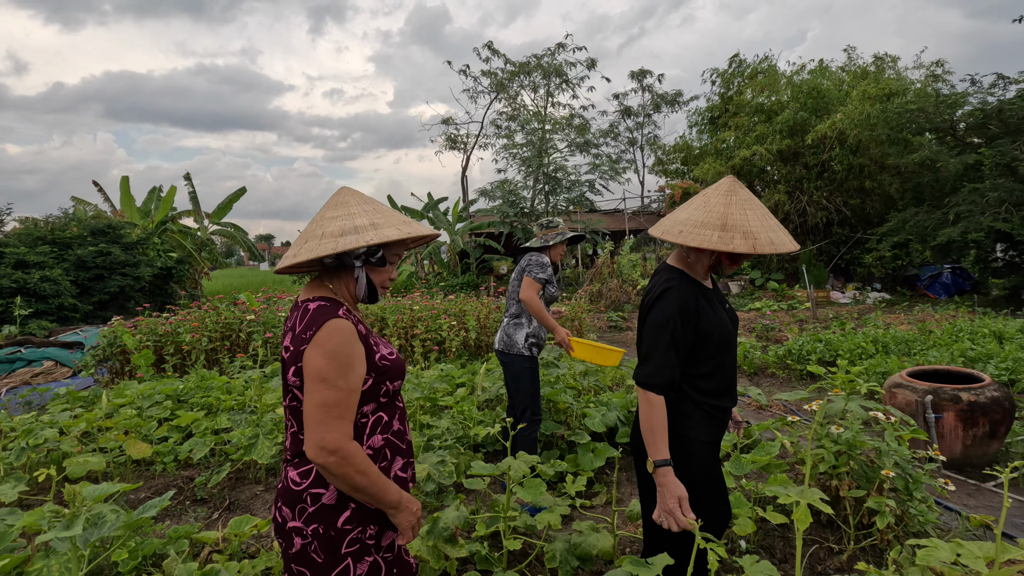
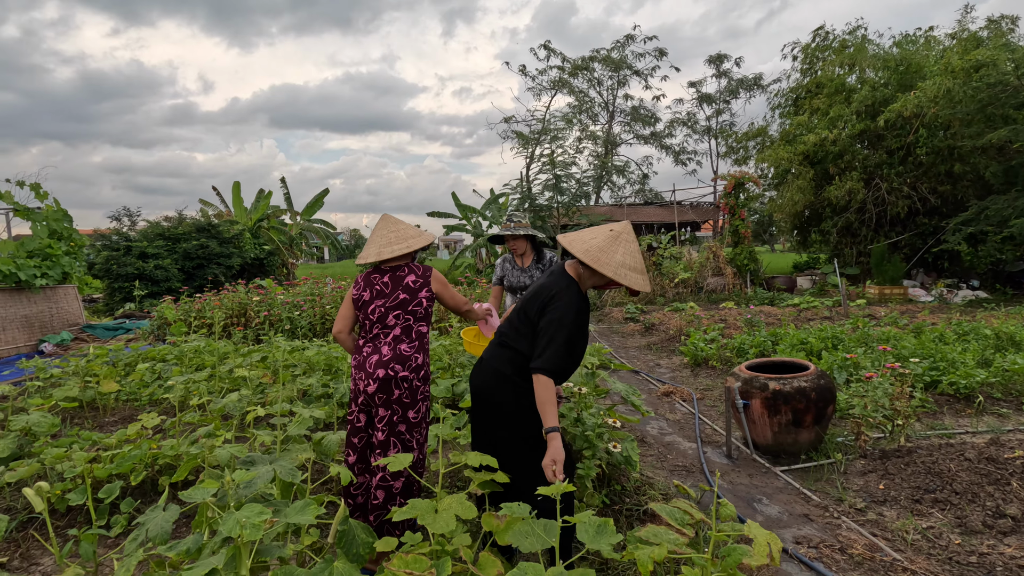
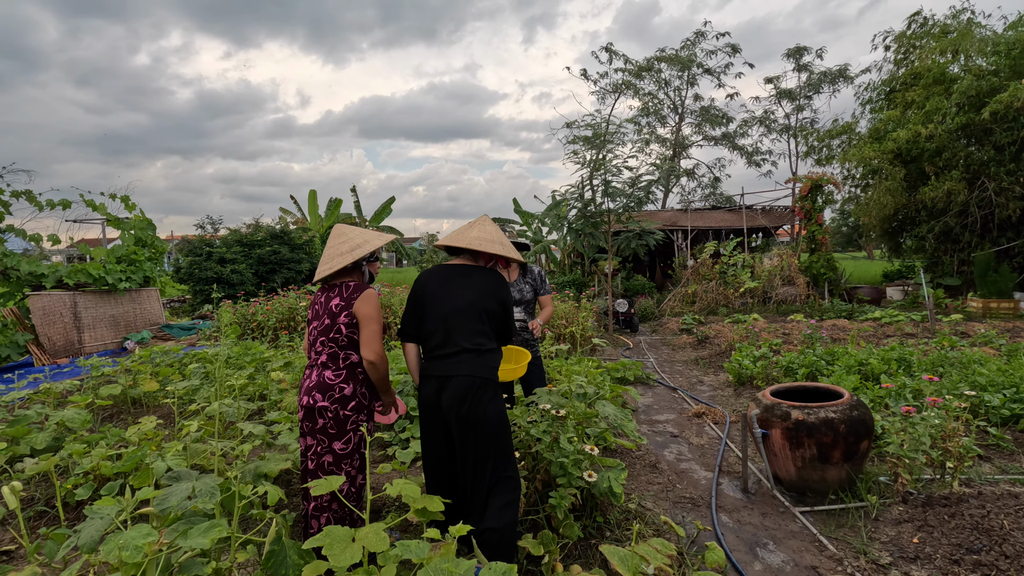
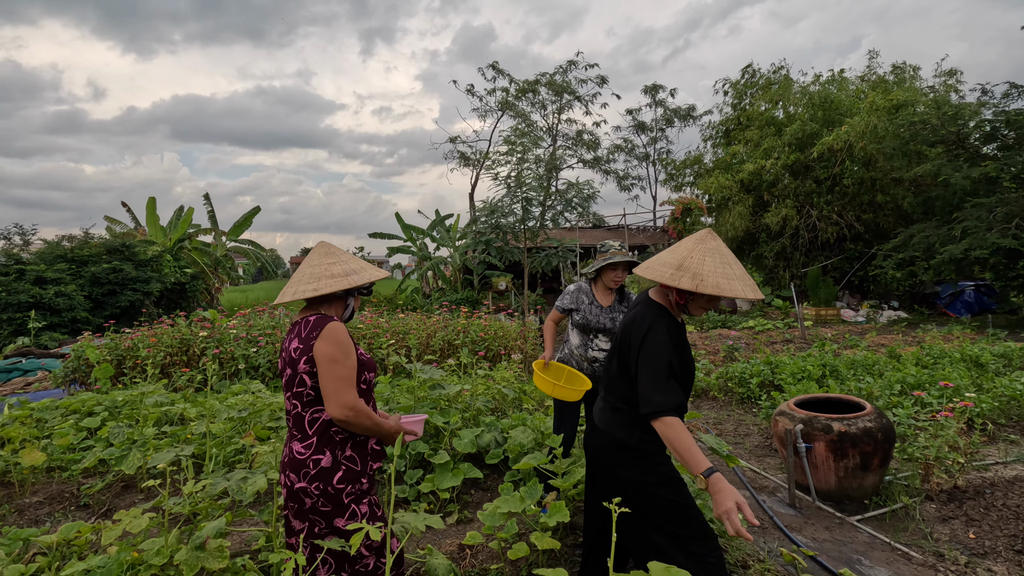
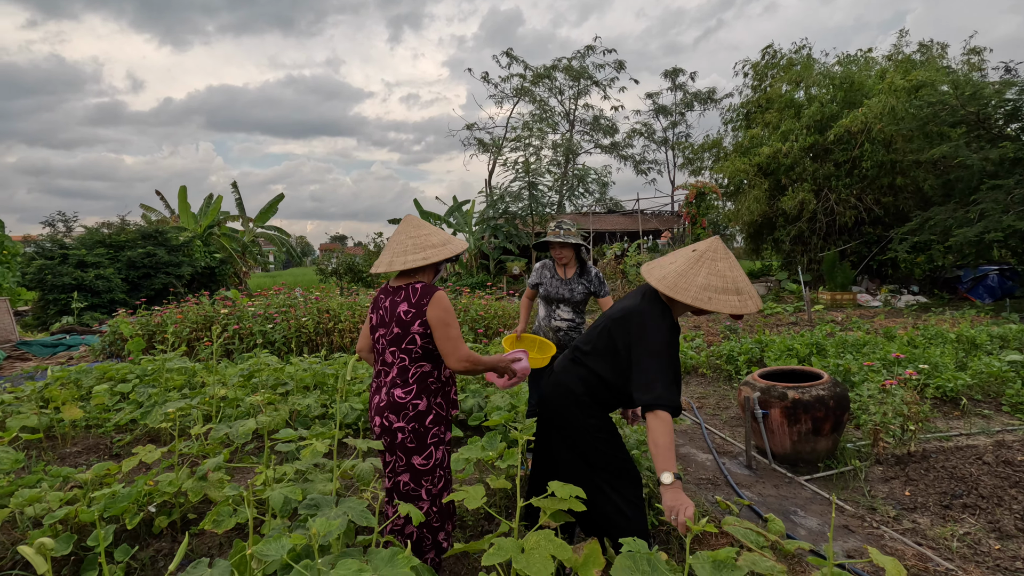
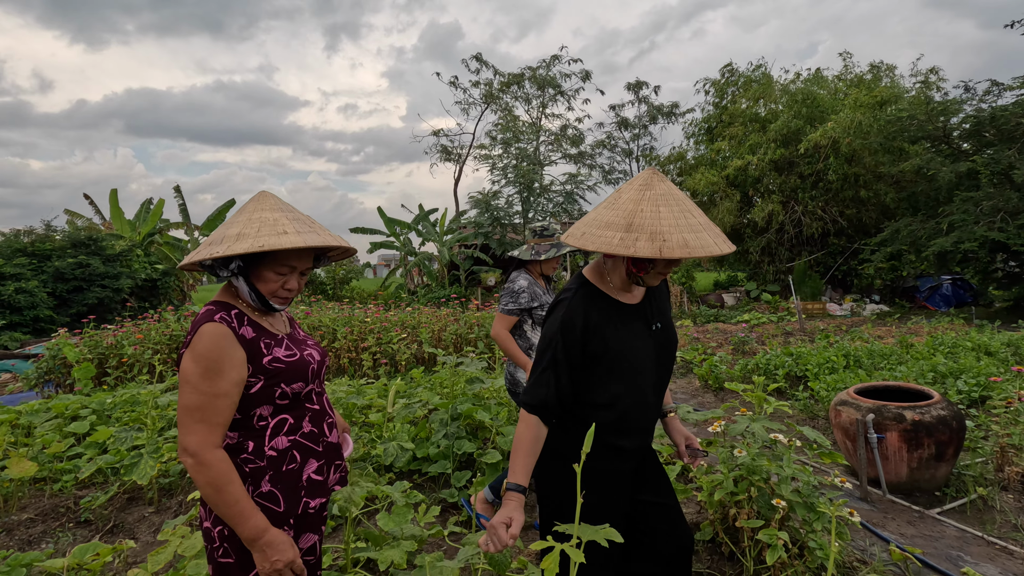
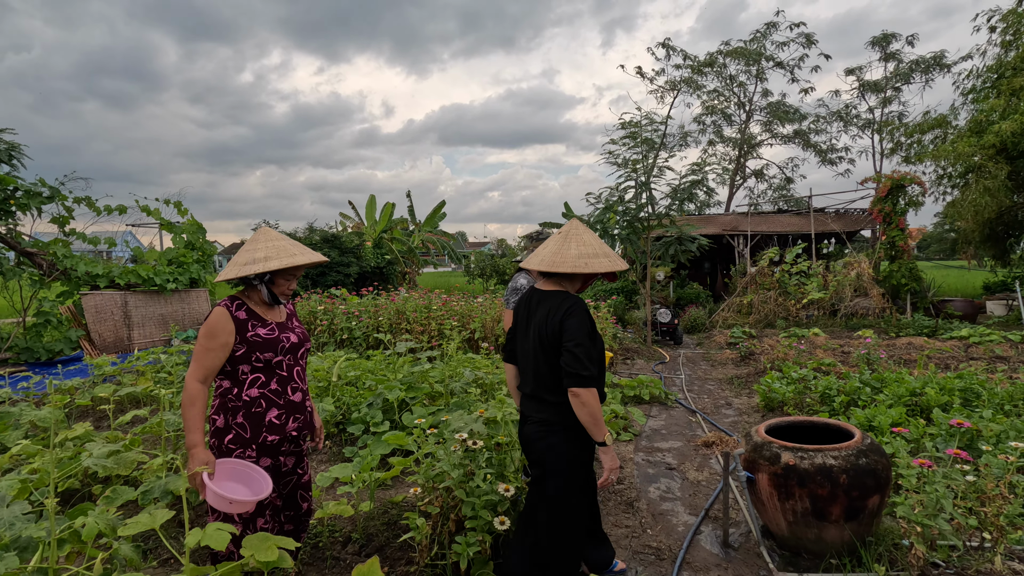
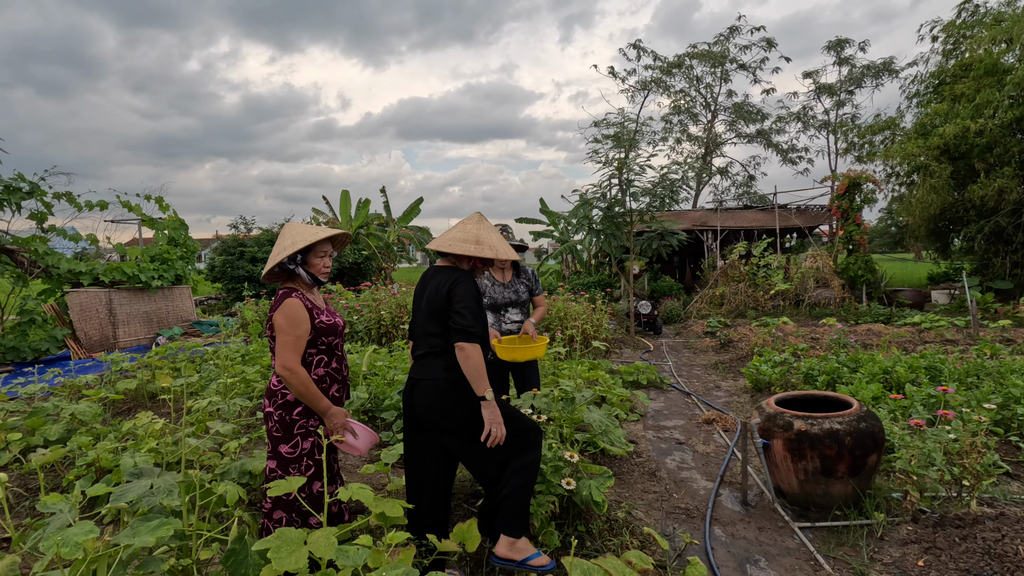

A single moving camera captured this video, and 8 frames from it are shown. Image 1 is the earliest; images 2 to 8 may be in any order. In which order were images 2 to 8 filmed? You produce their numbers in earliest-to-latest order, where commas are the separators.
6, 4, 5, 2, 3, 8, 7
